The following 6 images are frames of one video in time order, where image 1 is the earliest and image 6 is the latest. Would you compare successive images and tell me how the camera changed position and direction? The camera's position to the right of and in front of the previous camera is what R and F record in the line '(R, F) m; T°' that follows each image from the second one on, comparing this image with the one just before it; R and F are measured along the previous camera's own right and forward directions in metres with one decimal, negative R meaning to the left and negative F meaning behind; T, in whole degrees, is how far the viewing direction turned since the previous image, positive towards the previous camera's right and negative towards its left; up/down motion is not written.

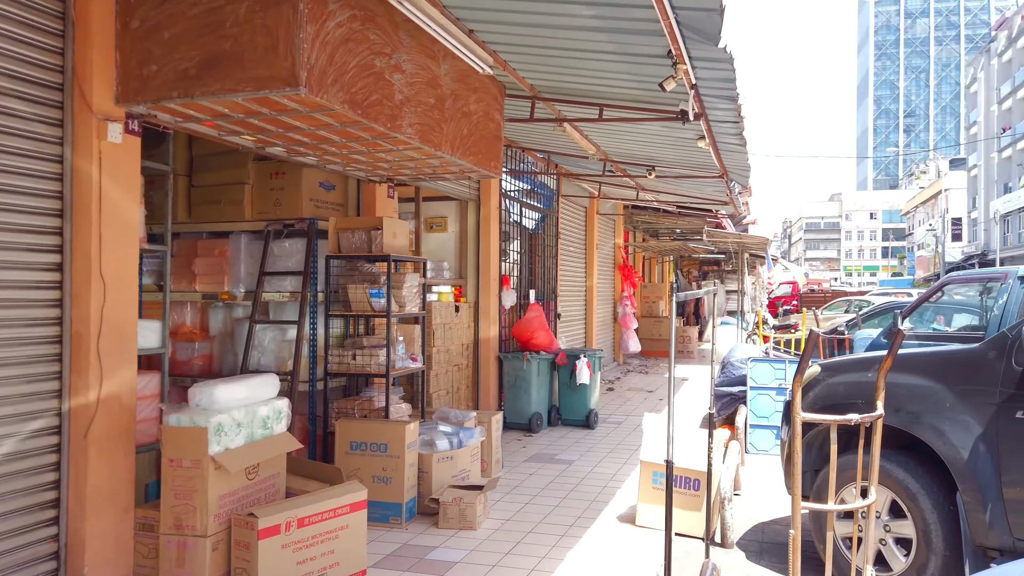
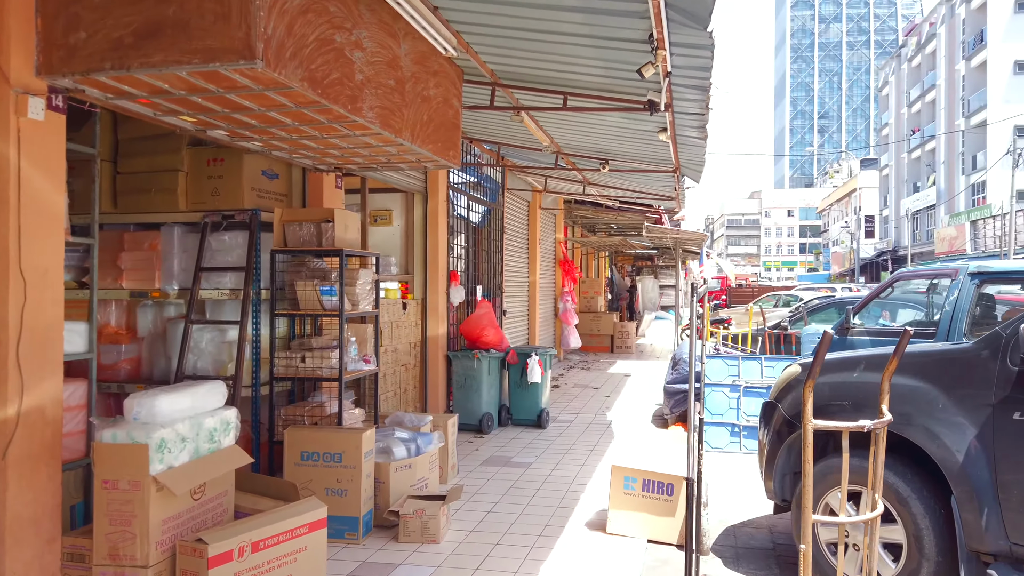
(-0.2, +0.3) m; +5°
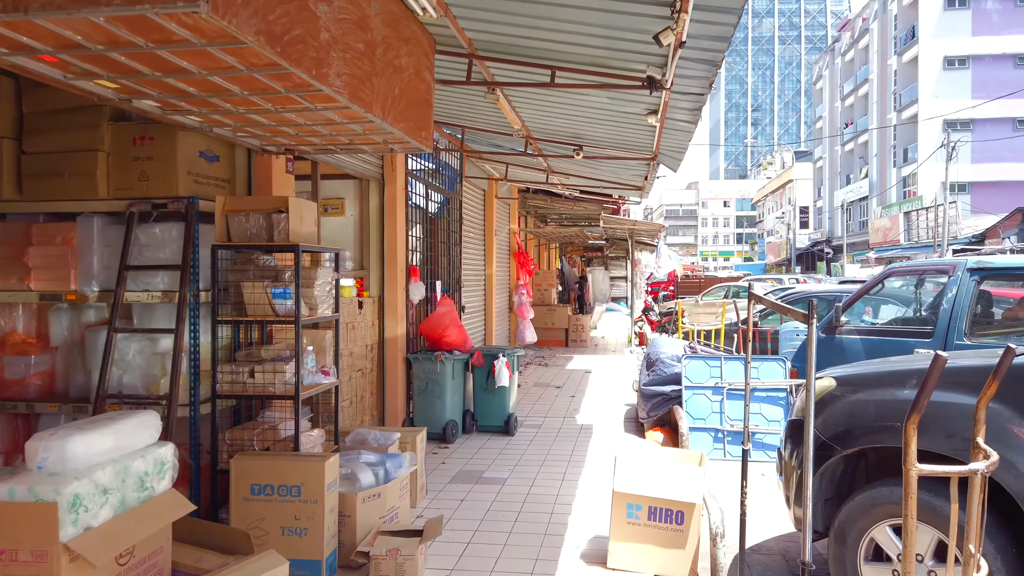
(-0.2, +0.6) m; +4°
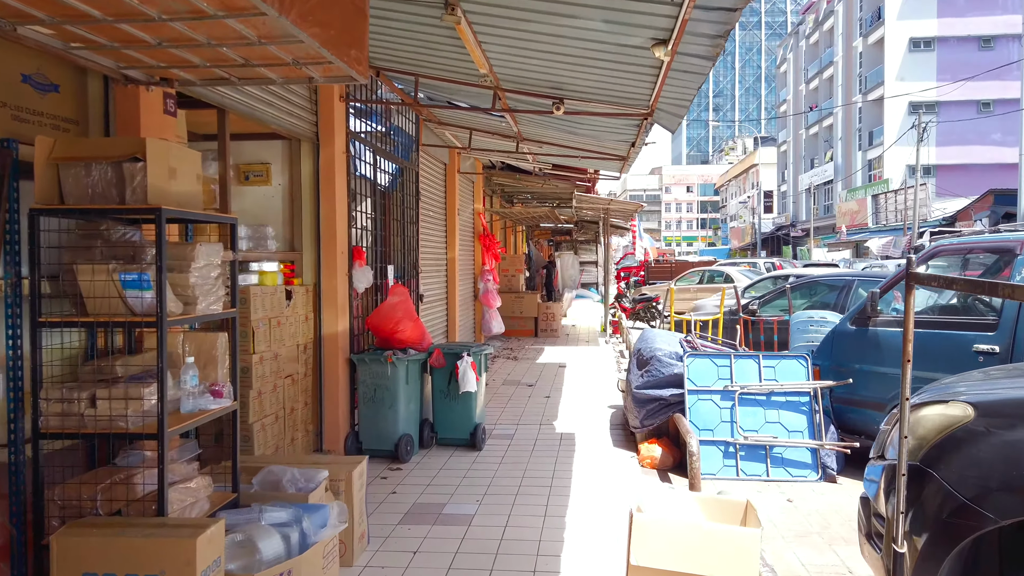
(0.0, +1.2) m; +3°
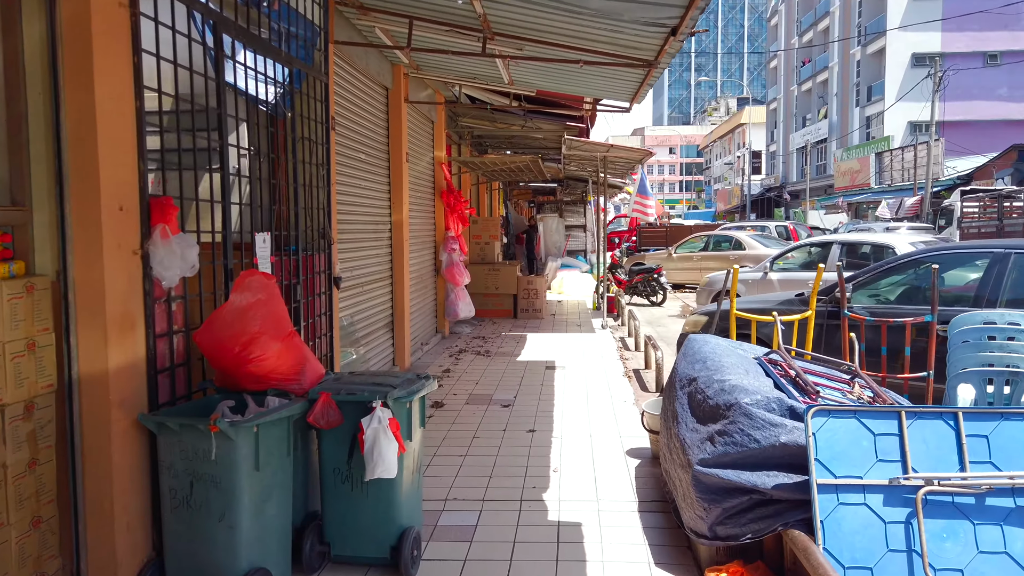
(+0.1, +2.8) m; +2°
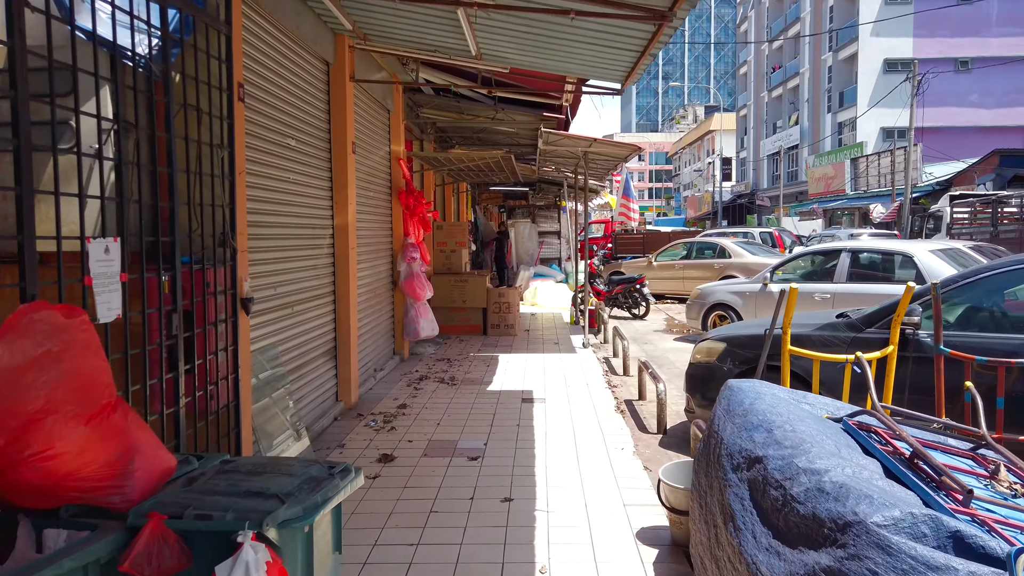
(0.0, +1.3) m; +2°
